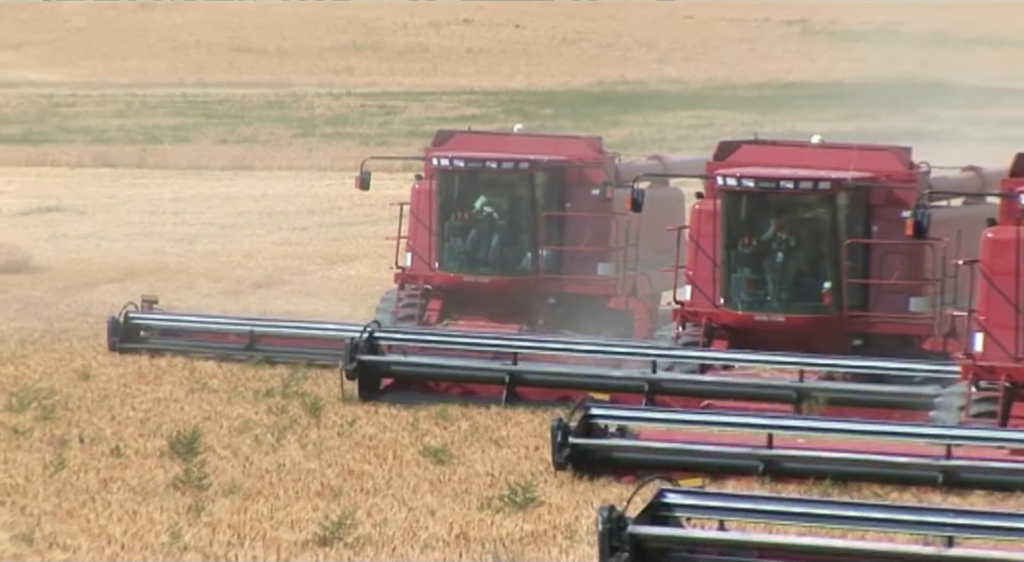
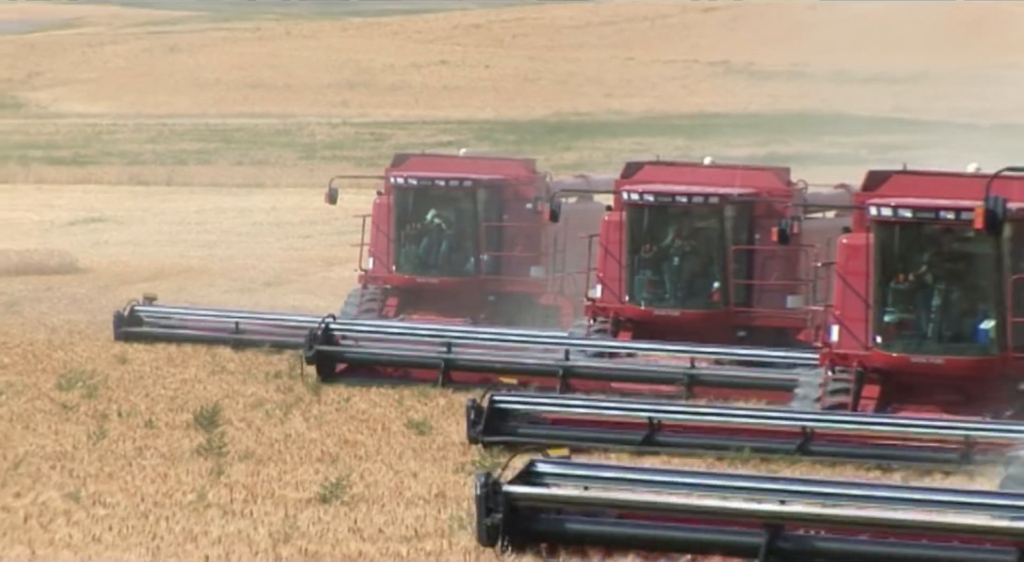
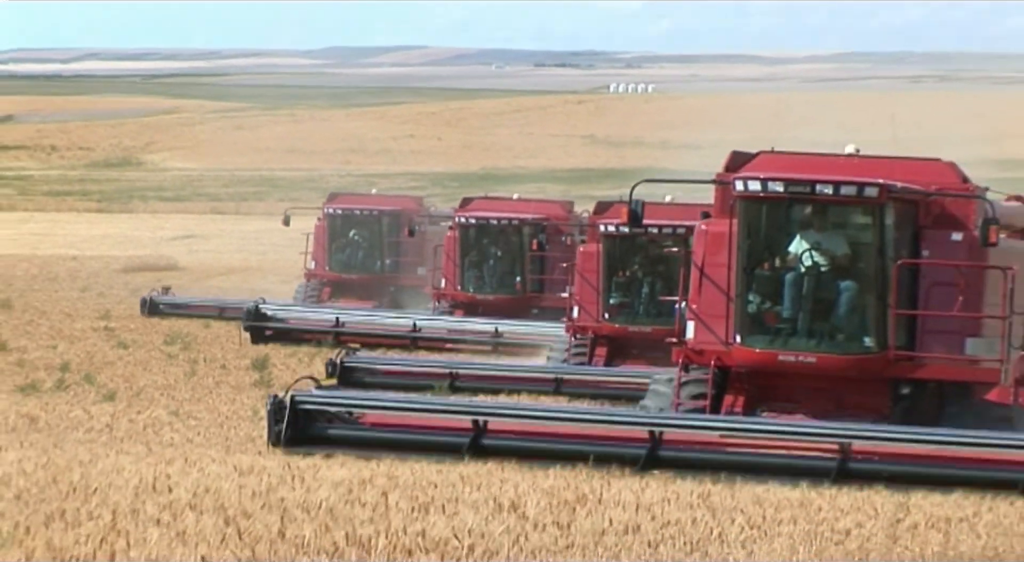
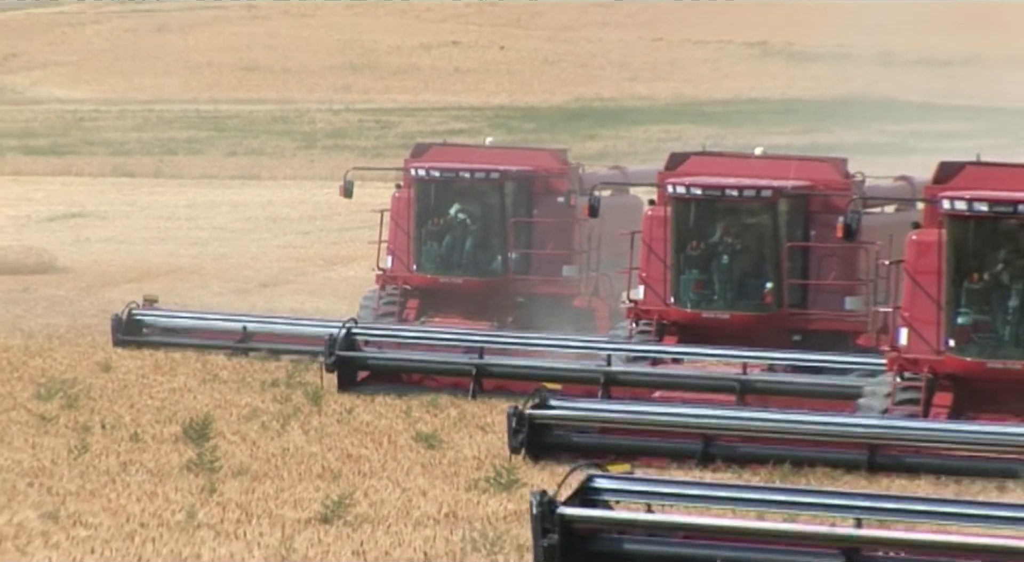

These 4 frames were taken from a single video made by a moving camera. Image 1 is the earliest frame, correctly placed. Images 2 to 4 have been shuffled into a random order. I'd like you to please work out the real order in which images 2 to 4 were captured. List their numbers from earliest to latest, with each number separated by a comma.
4, 2, 3
